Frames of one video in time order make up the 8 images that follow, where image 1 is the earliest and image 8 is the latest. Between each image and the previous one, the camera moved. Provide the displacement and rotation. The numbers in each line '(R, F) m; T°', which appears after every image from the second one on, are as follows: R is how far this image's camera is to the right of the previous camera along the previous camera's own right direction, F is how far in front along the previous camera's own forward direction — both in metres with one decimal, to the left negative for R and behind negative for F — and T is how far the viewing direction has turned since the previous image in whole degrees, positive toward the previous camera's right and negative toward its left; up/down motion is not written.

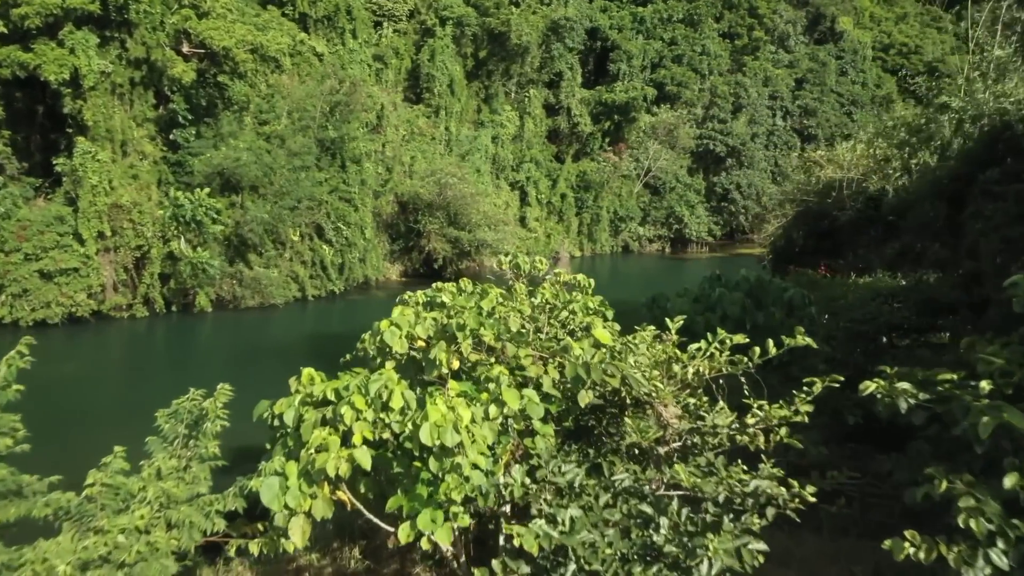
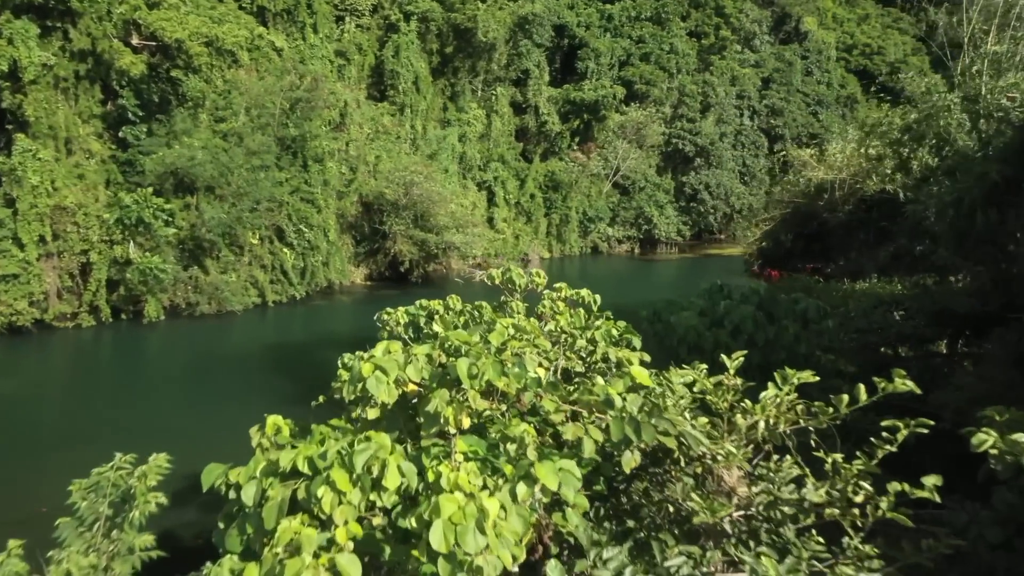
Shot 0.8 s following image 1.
(-0.1, +0.6) m; +3°
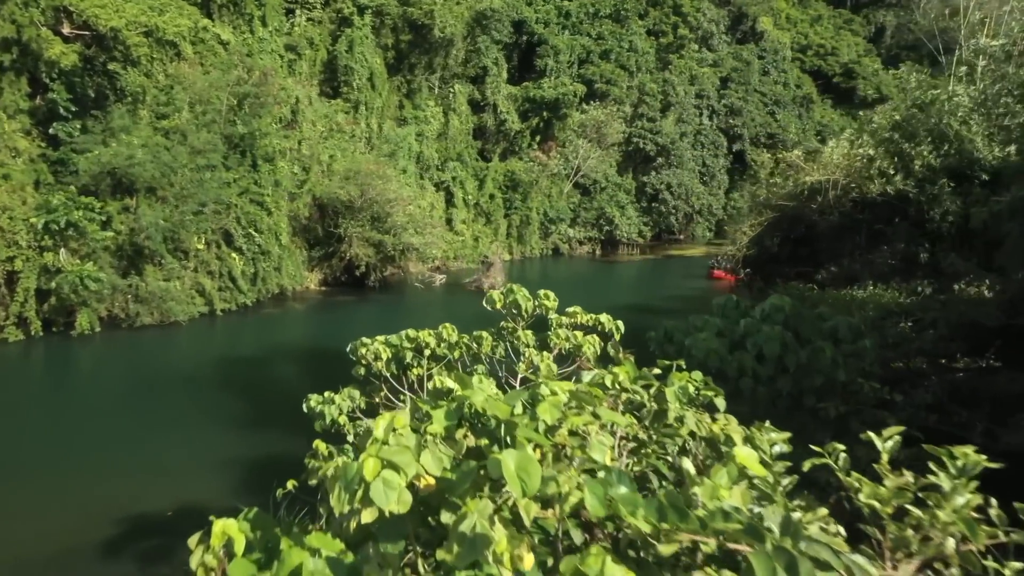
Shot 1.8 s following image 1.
(-0.2, +0.7) m; +3°
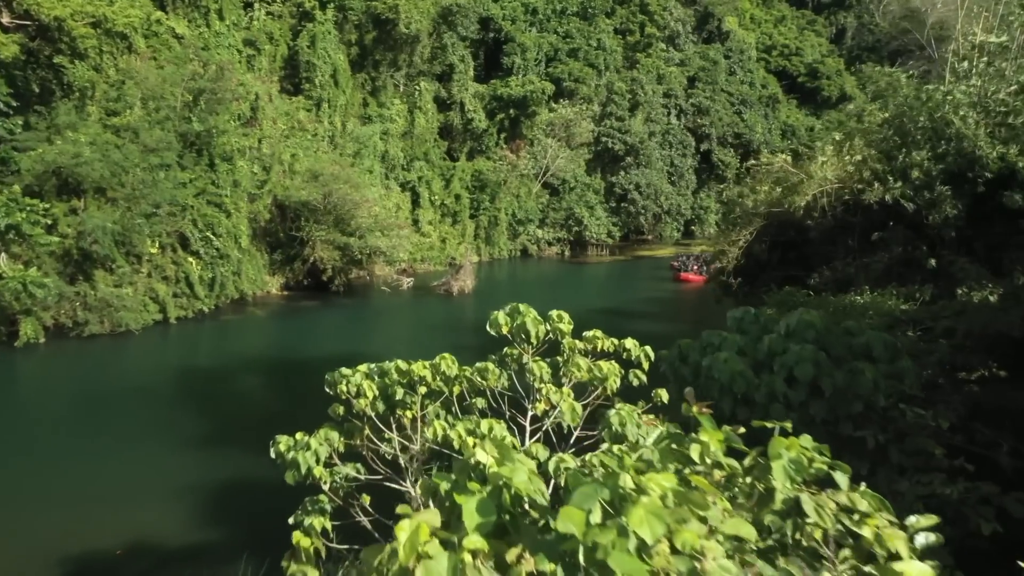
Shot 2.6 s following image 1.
(-0.1, +0.5) m; +3°
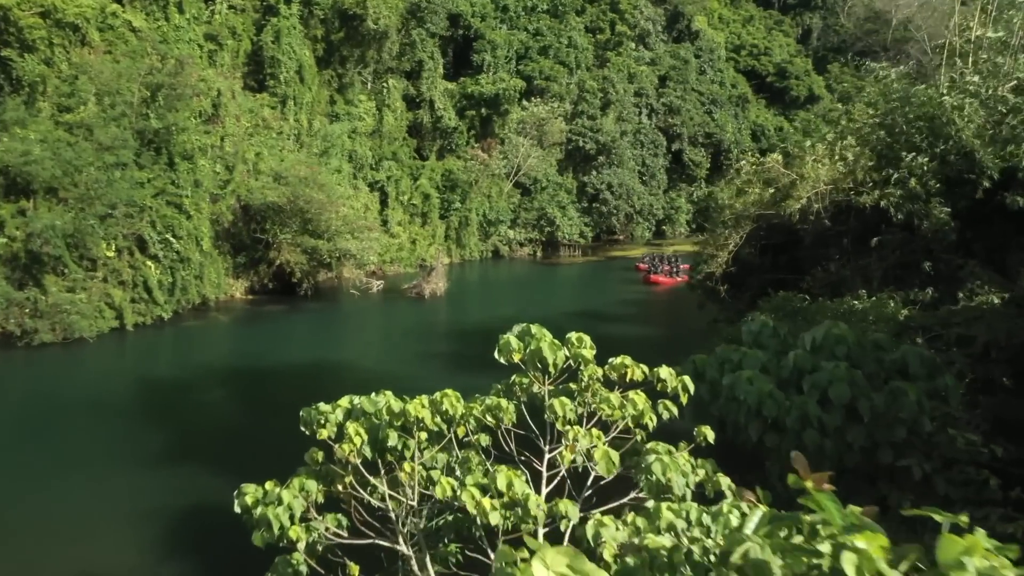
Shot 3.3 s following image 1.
(-0.1, +0.4) m; +2°
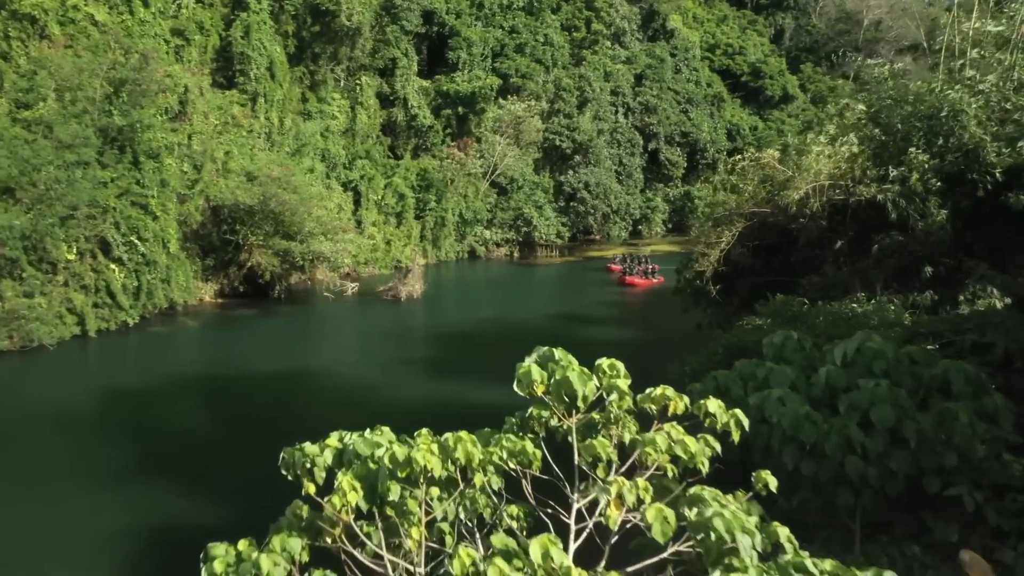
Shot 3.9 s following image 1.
(-0.1, +0.4) m; +2°
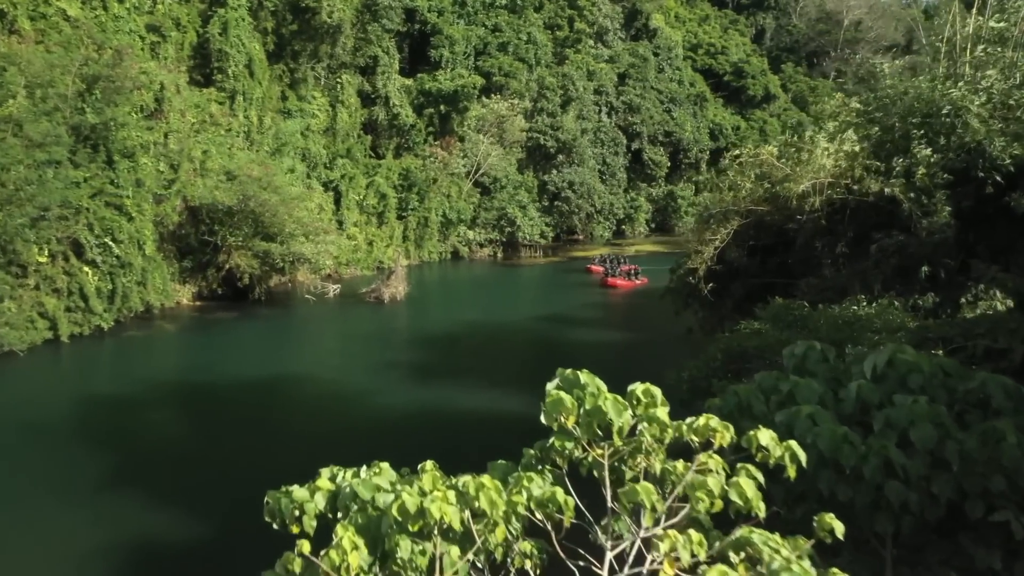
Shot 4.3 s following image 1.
(-0.1, +0.3) m; +1°
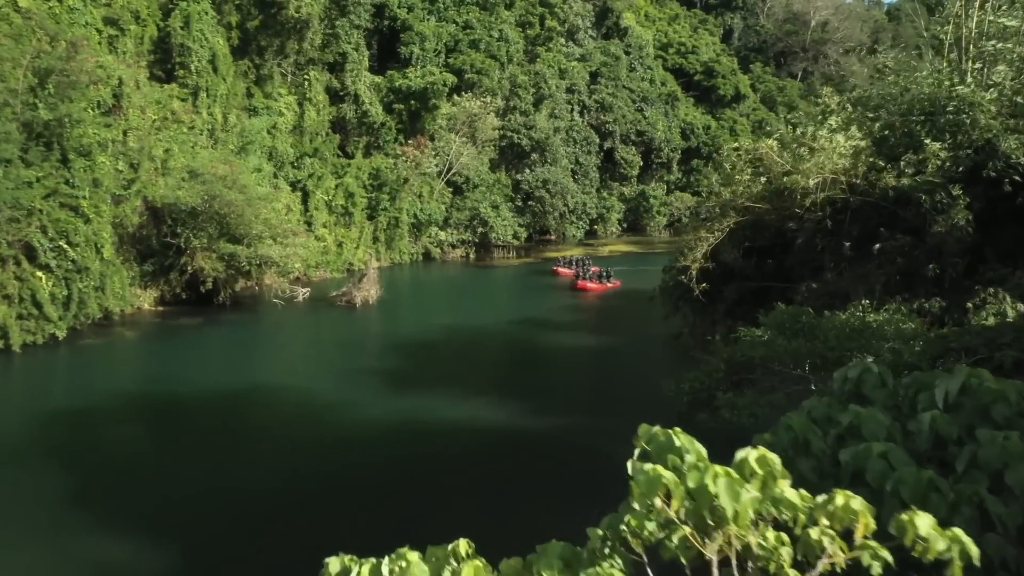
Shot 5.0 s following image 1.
(-0.2, +0.4) m; +2°
